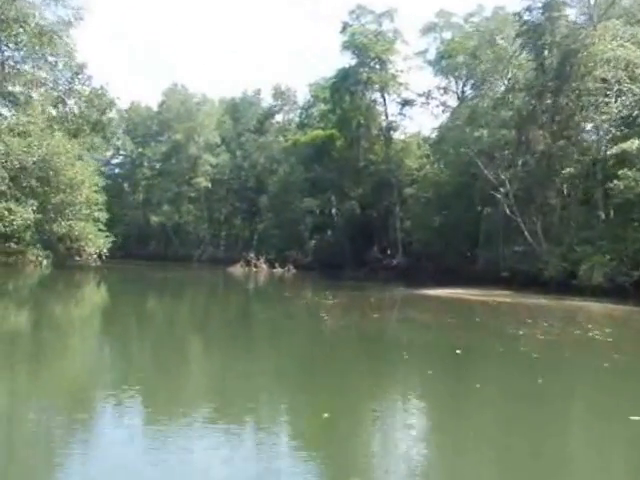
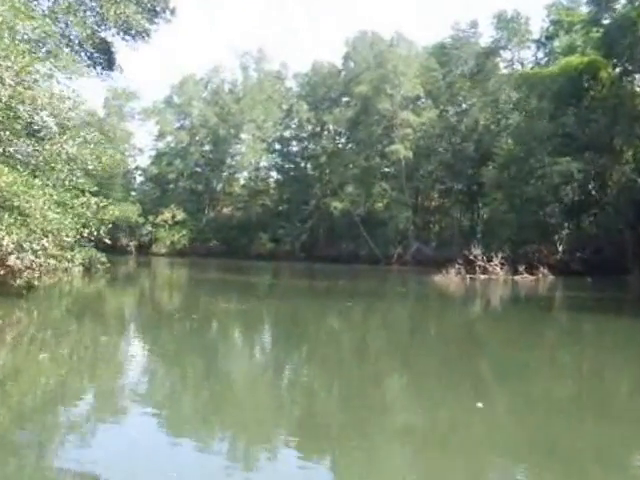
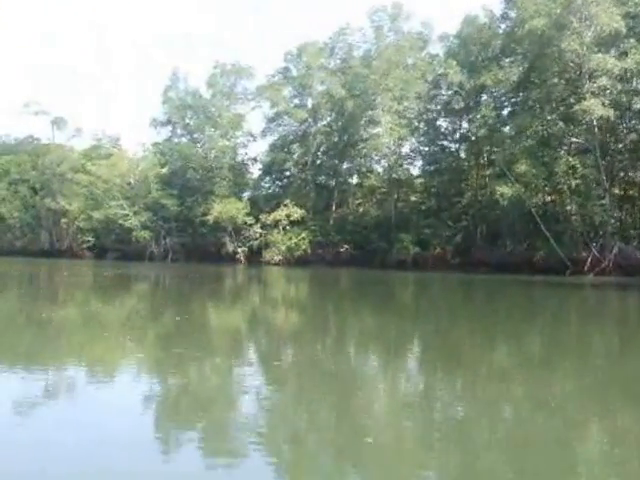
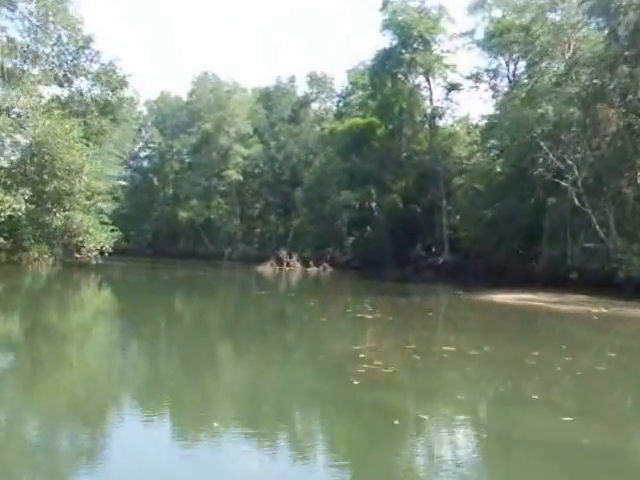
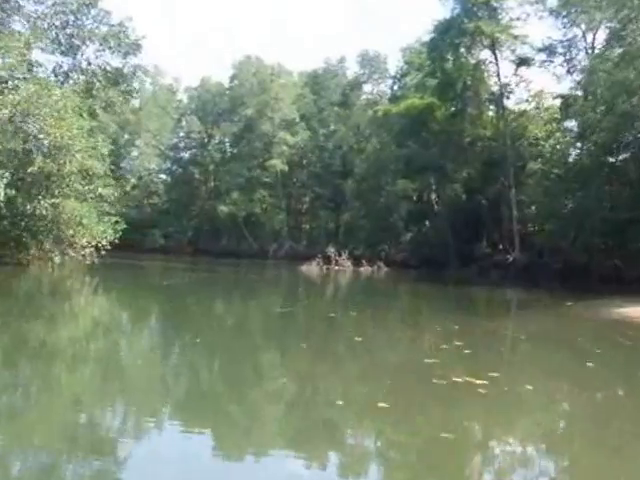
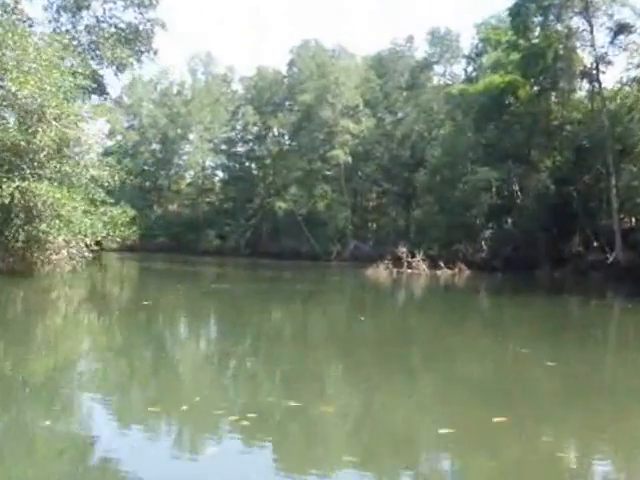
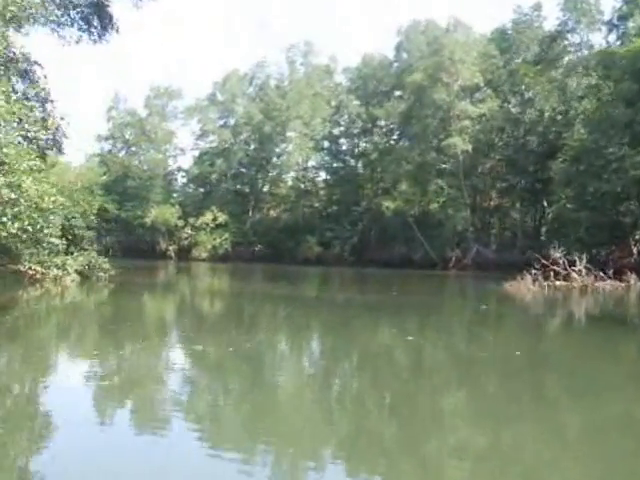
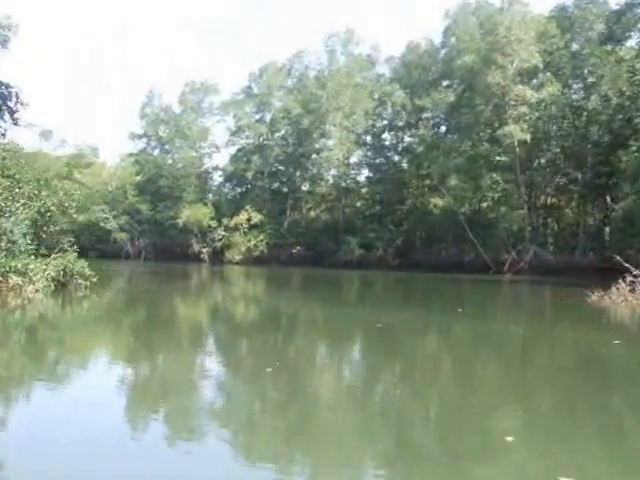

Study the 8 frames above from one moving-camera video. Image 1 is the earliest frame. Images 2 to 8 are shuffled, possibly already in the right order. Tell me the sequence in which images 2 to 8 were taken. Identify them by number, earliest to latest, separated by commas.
4, 5, 6, 2, 7, 8, 3
